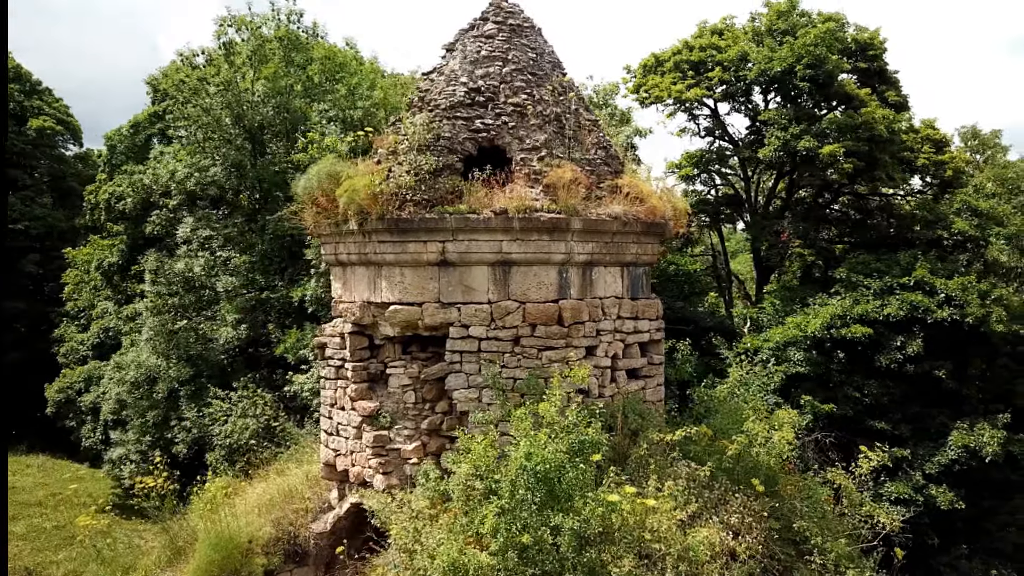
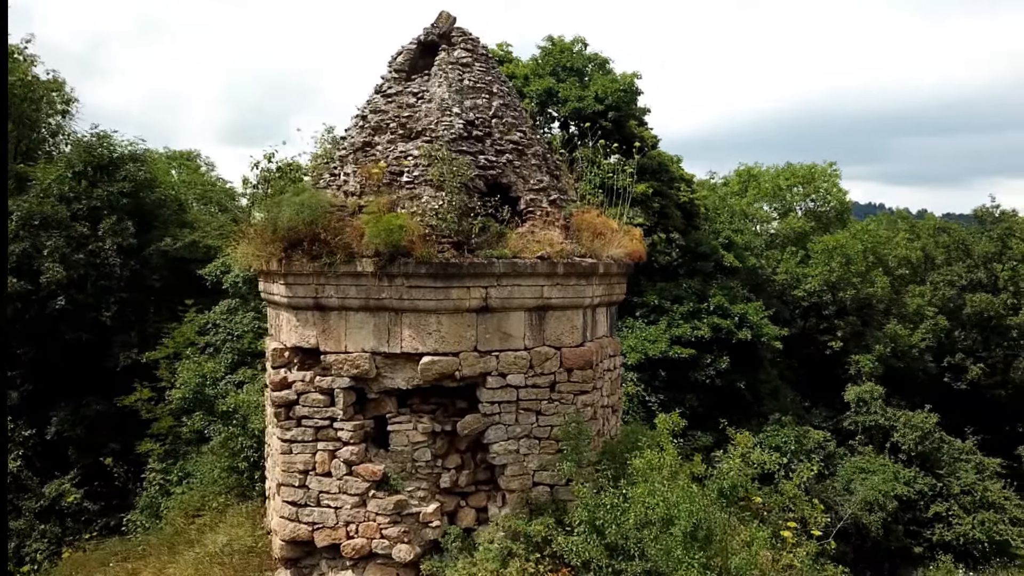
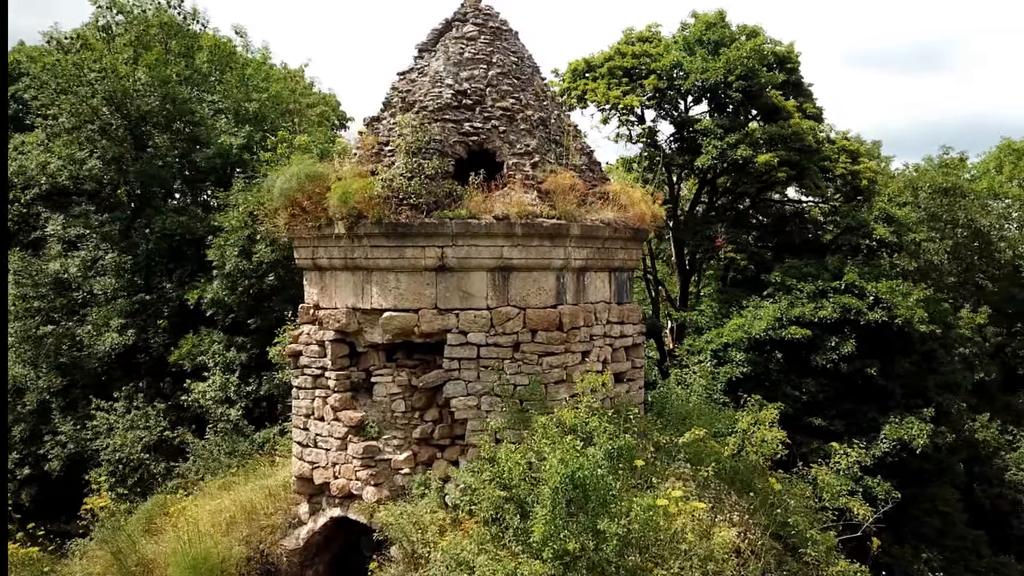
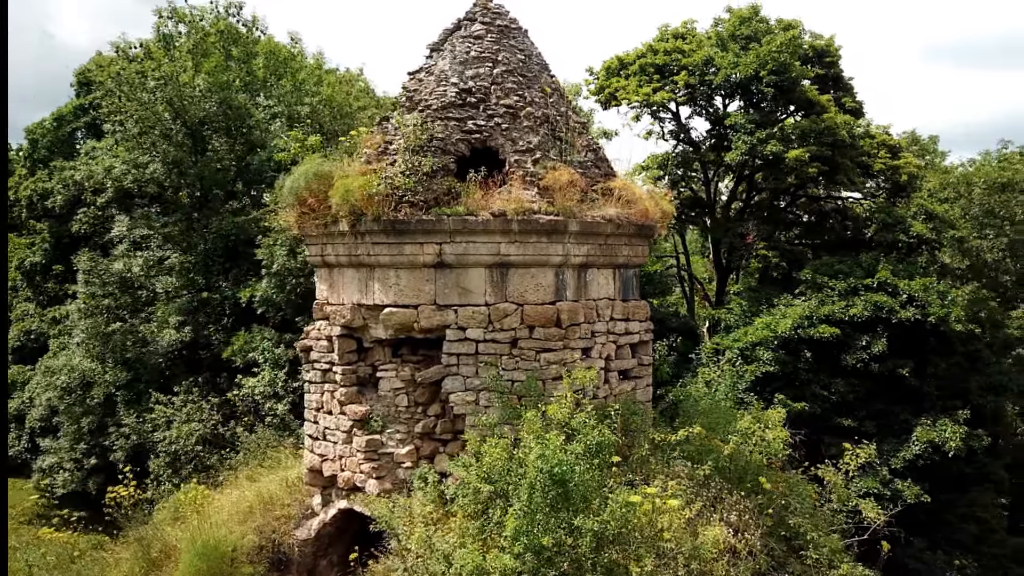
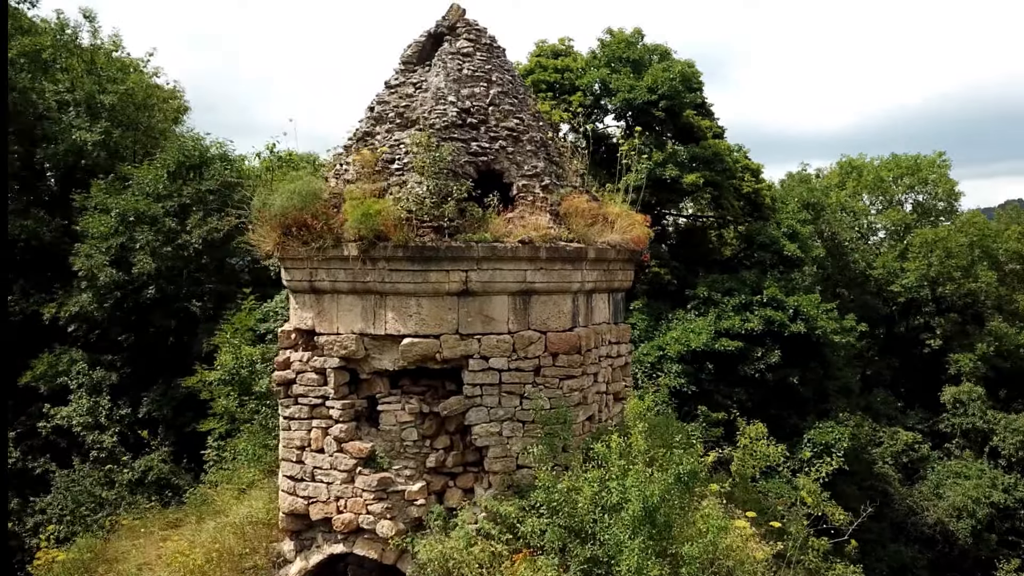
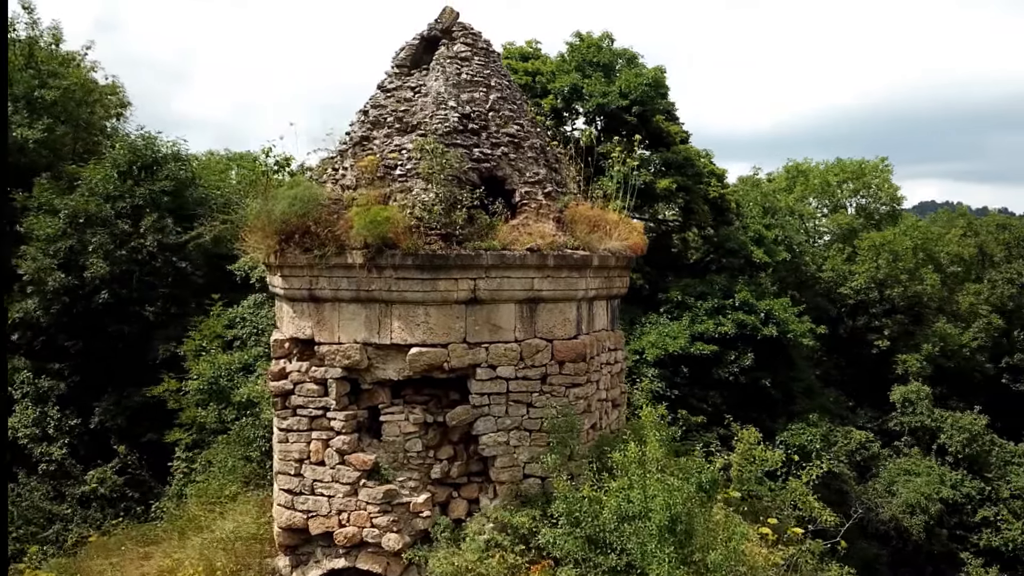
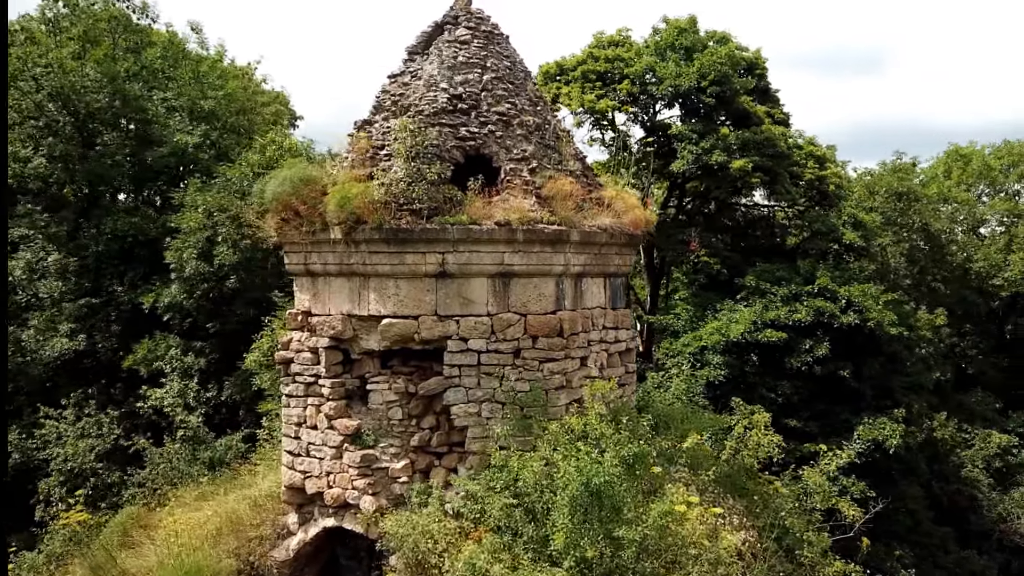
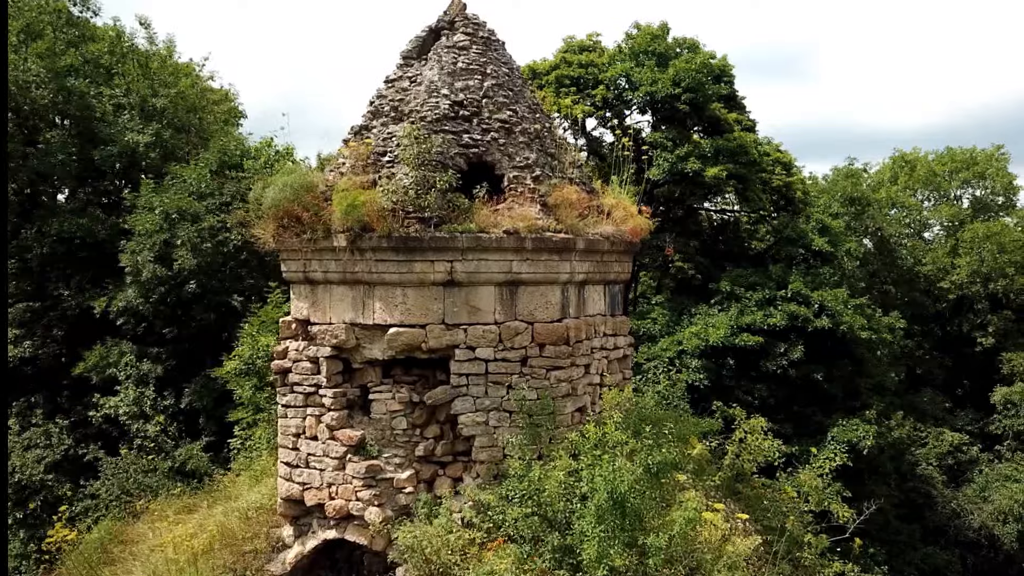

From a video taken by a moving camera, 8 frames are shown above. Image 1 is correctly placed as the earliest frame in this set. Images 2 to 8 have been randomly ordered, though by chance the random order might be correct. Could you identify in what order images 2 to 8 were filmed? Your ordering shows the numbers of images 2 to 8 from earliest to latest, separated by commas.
4, 3, 7, 8, 5, 6, 2
